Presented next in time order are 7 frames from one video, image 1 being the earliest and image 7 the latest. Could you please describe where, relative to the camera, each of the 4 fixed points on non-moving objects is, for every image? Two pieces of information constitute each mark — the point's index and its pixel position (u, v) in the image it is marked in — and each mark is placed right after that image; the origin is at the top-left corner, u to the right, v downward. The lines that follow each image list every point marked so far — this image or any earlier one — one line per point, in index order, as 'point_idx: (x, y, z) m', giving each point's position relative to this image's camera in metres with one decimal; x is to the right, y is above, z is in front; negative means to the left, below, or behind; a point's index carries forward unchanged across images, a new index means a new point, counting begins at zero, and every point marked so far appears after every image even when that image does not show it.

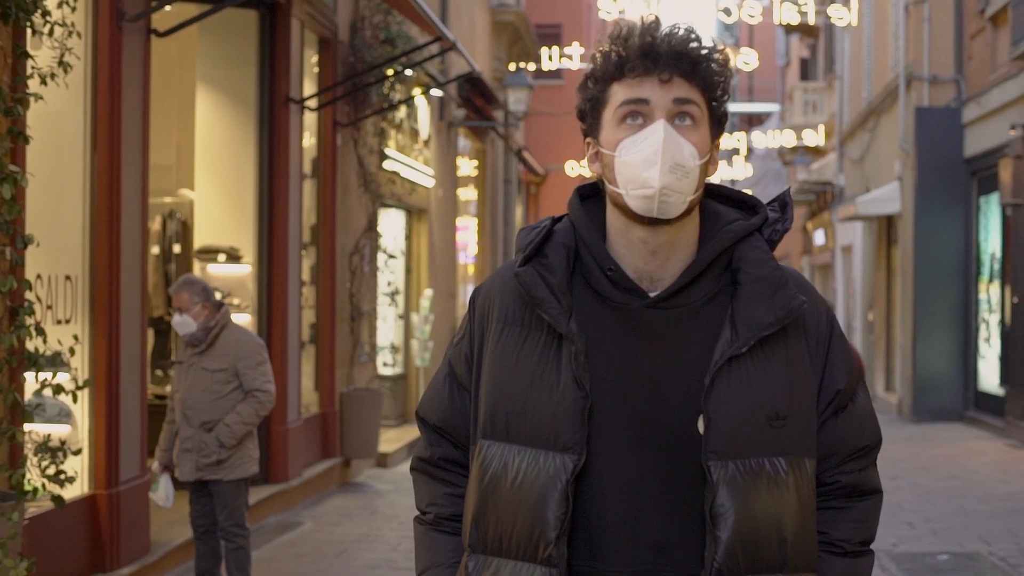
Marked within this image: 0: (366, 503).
0: (-1.1, -1.7, +10.8) m
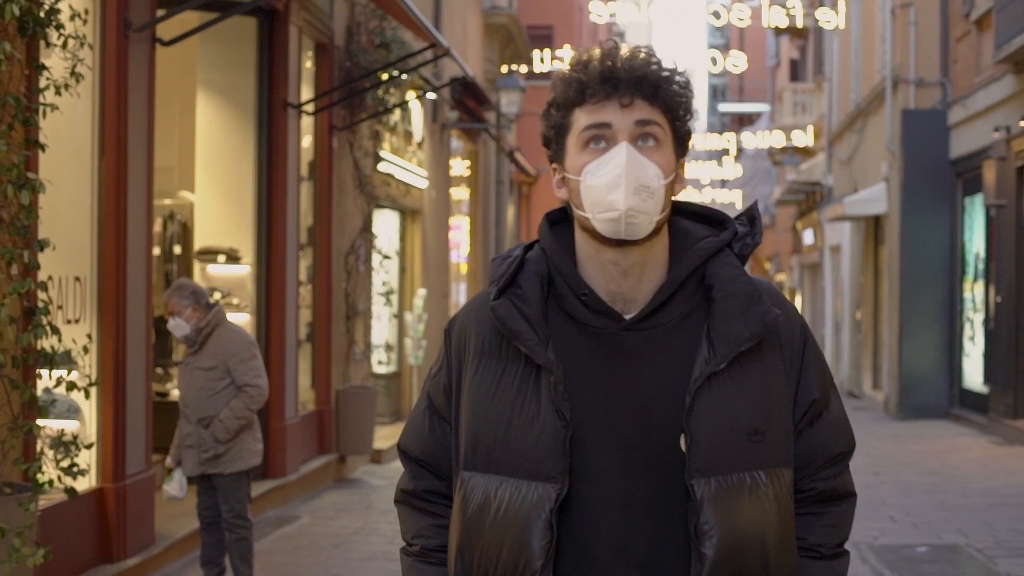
0: (-1.2, -1.7, +11.1) m
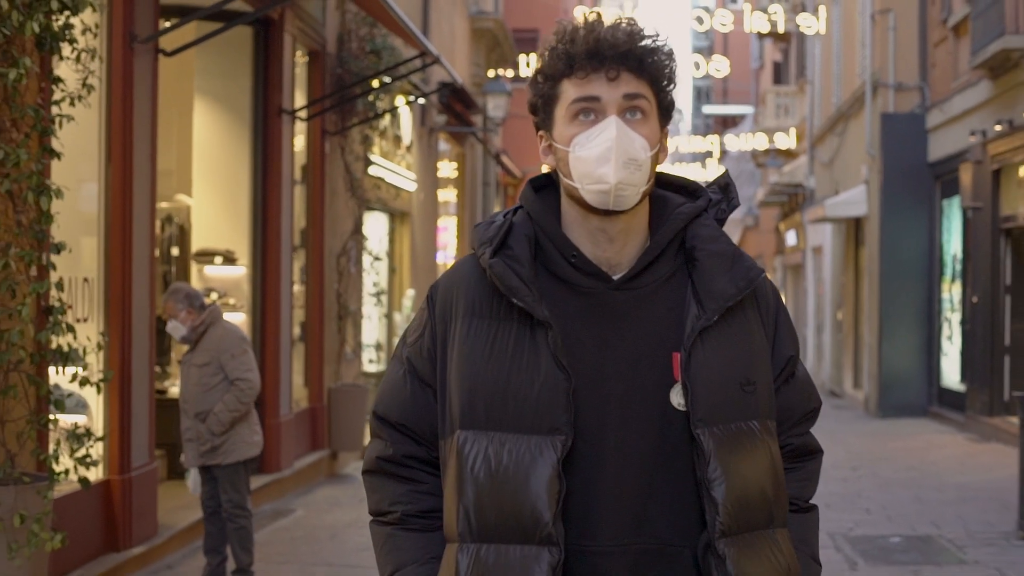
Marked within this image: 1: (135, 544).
0: (-1.3, -1.7, +11.4) m
1: (-2.0, -1.4, +7.6) m
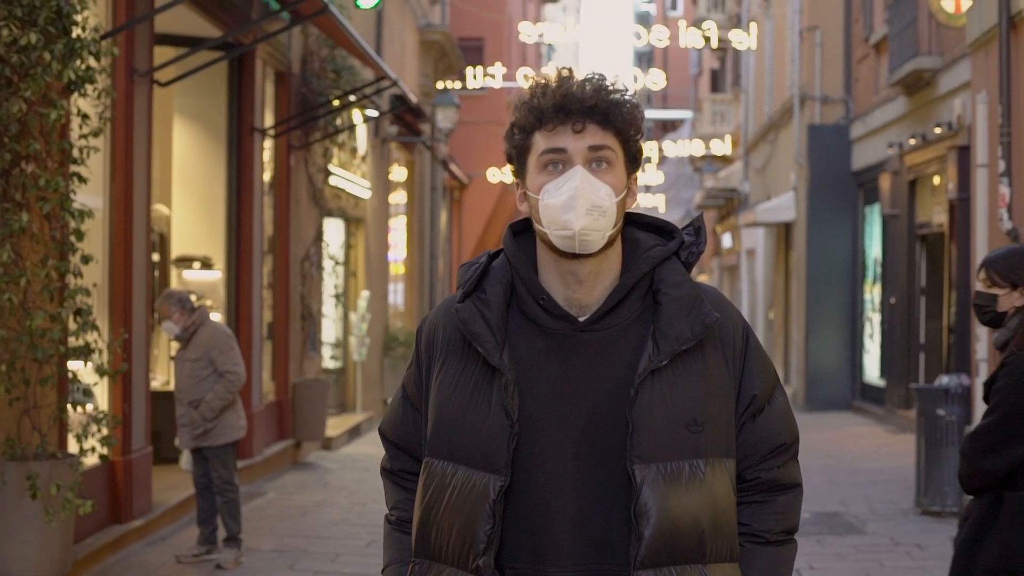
0: (-1.7, -1.7, +12.5) m
1: (-2.3, -1.4, +8.6) m
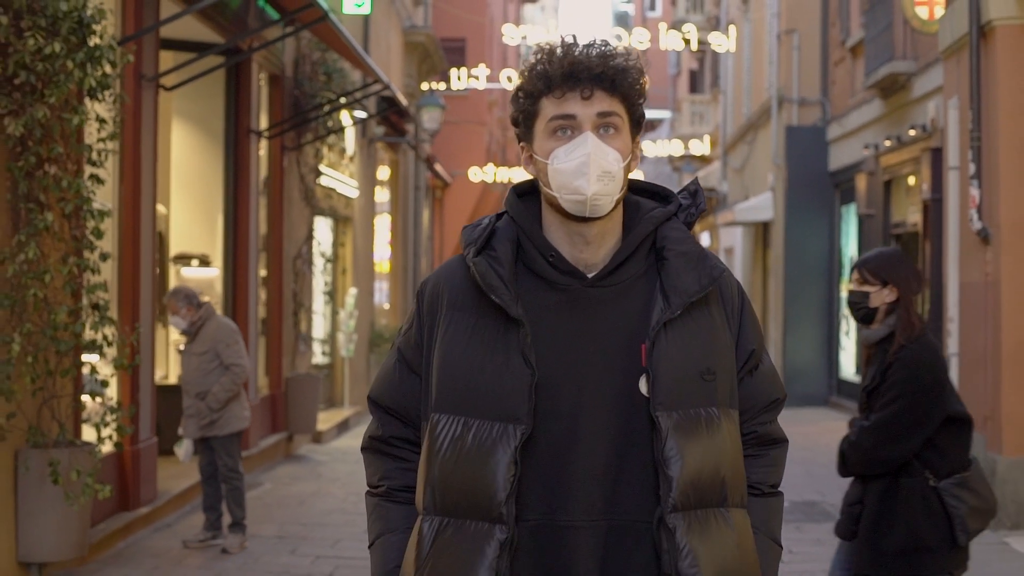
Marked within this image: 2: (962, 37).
0: (-1.8, -1.7, +12.9) m
1: (-2.4, -1.4, +8.9) m
2: (+3.4, +1.9, +10.5) m
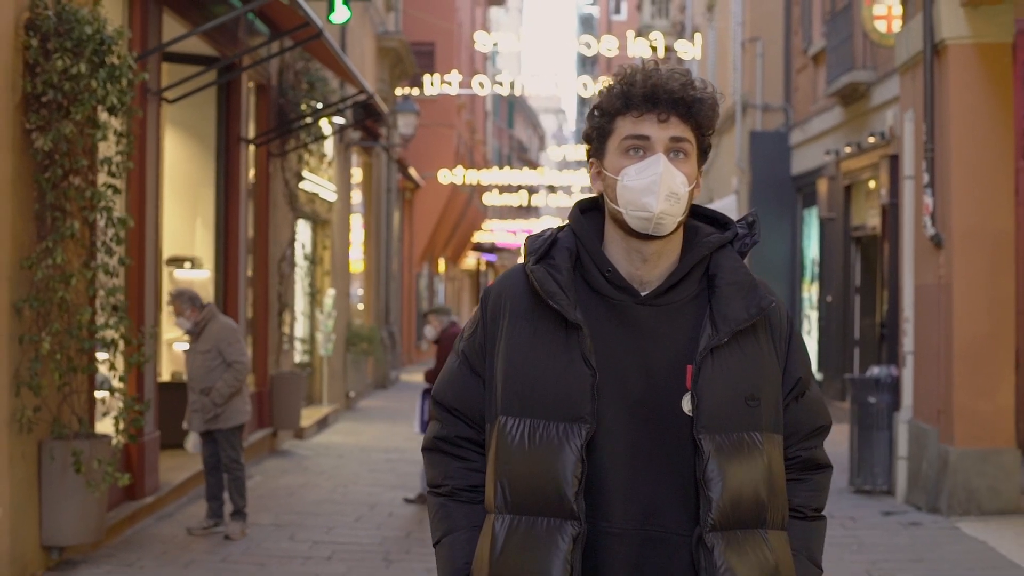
0: (-2.1, -1.7, +13.4) m
1: (-2.5, -1.4, +9.5) m
2: (+3.2, +1.9, +11.2) m
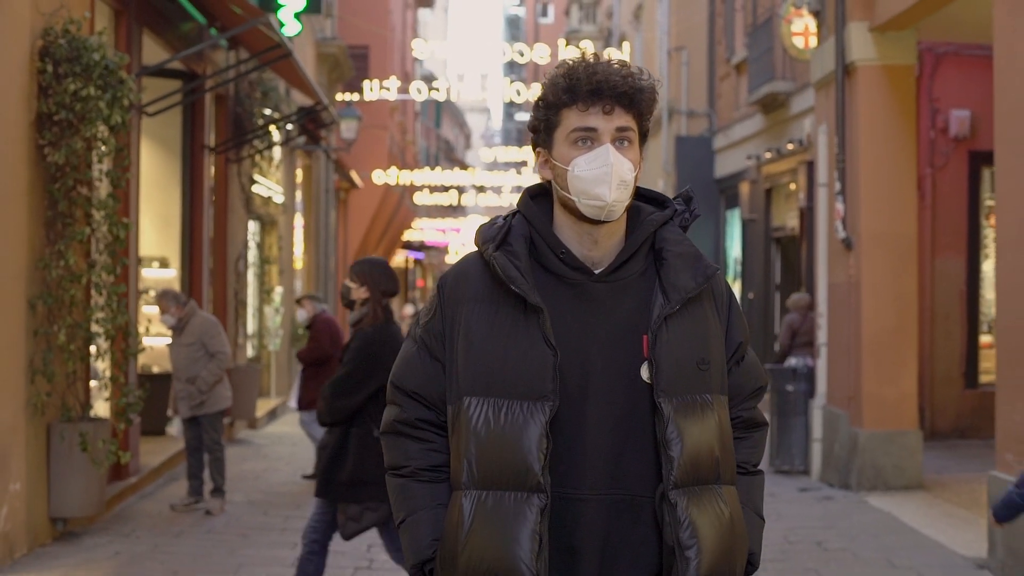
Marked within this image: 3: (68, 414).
0: (-2.6, -1.7, +14.3) m
1: (-2.8, -1.4, +10.3) m
2: (+2.8, +1.9, +12.3) m
3: (-2.7, -0.8, +8.4) m
